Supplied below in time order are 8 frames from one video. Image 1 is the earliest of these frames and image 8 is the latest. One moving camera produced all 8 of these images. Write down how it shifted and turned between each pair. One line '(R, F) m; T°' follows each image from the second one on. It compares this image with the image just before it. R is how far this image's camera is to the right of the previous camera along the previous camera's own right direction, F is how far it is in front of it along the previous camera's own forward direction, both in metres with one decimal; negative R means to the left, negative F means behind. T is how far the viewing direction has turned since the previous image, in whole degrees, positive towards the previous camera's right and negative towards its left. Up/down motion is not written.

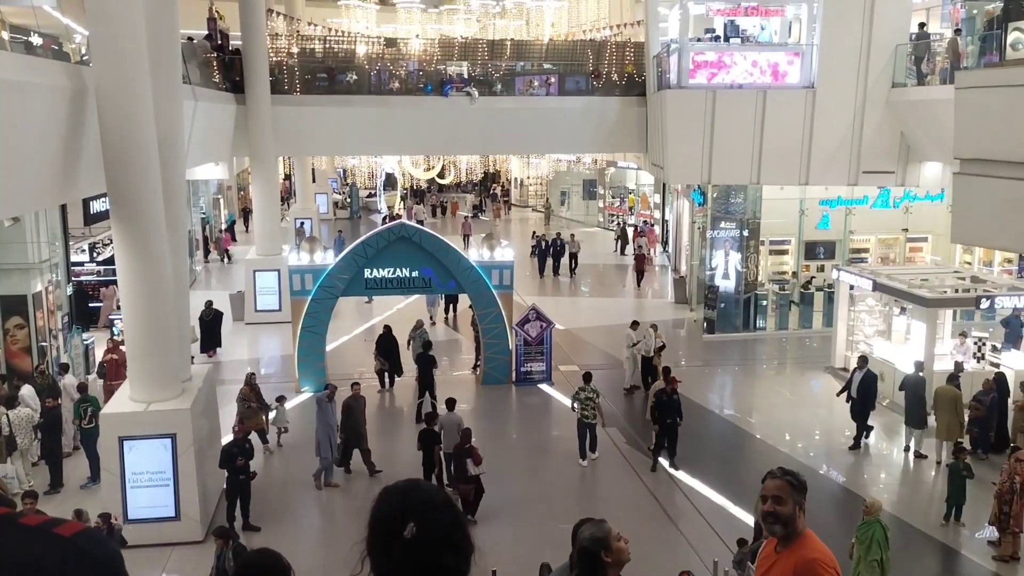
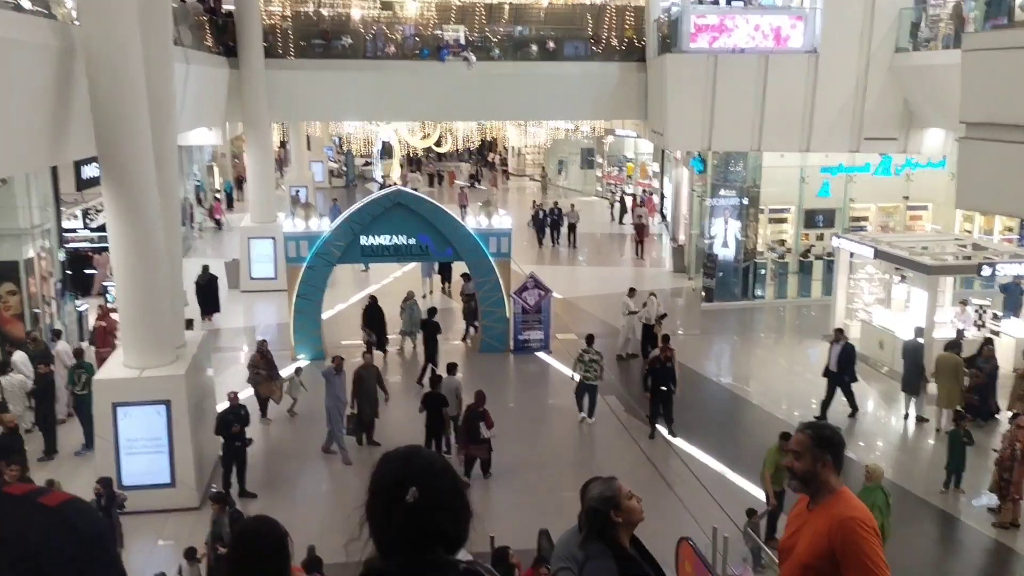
(0.0, +0.1) m; 0°
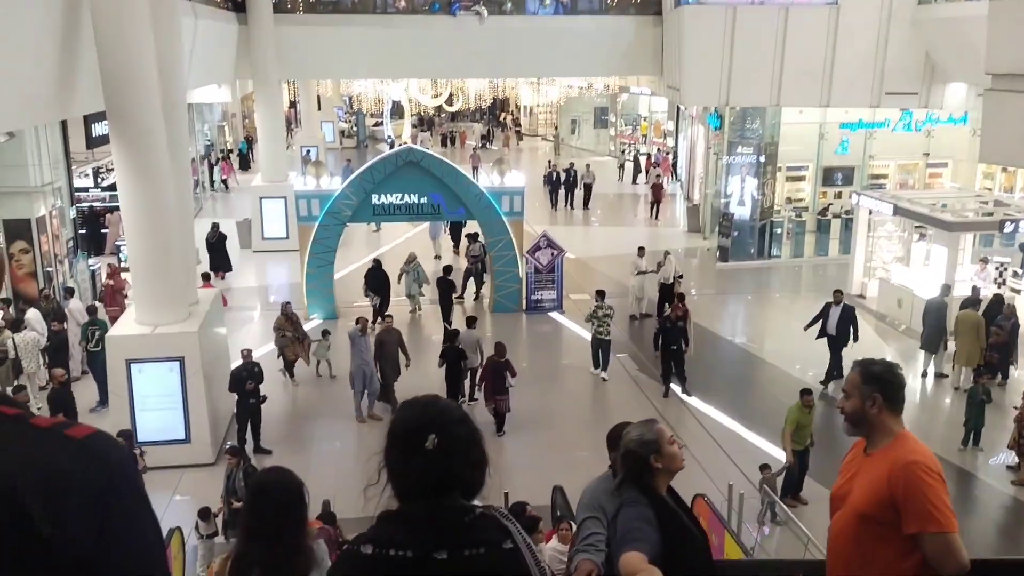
(0.0, +0.1) m; -1°
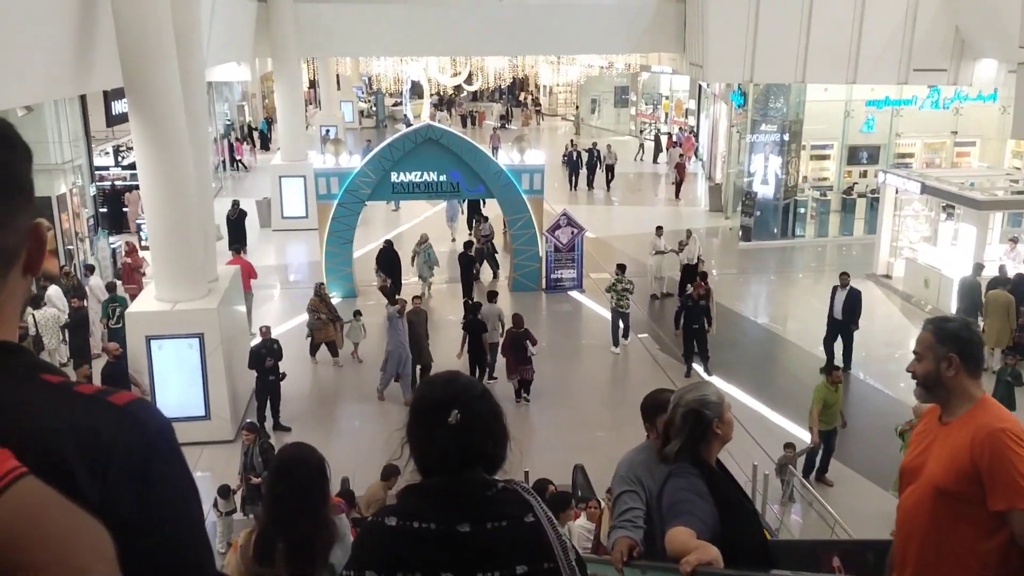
(0.0, +0.1) m; -1°
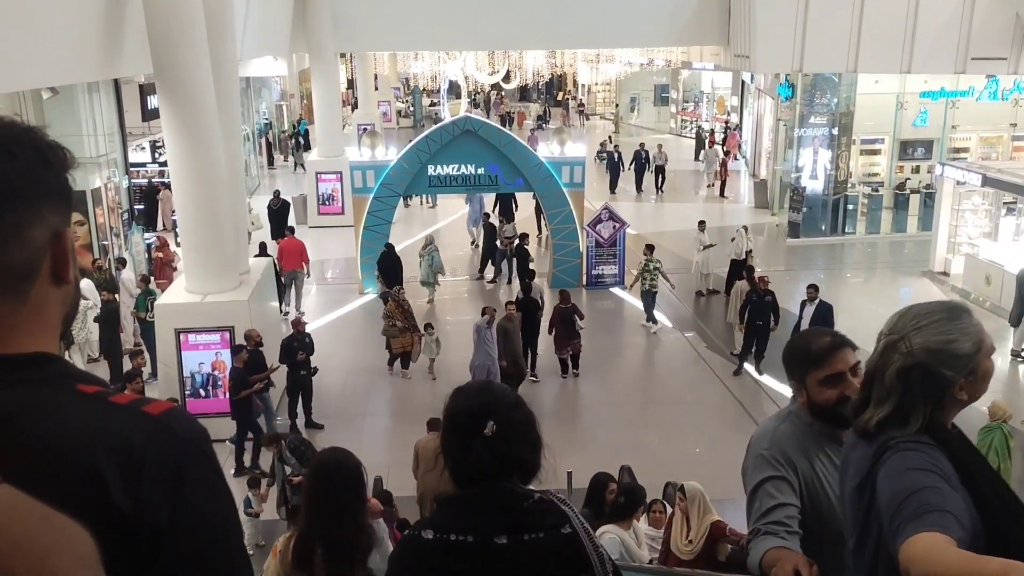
(0.0, +0.4) m; -2°
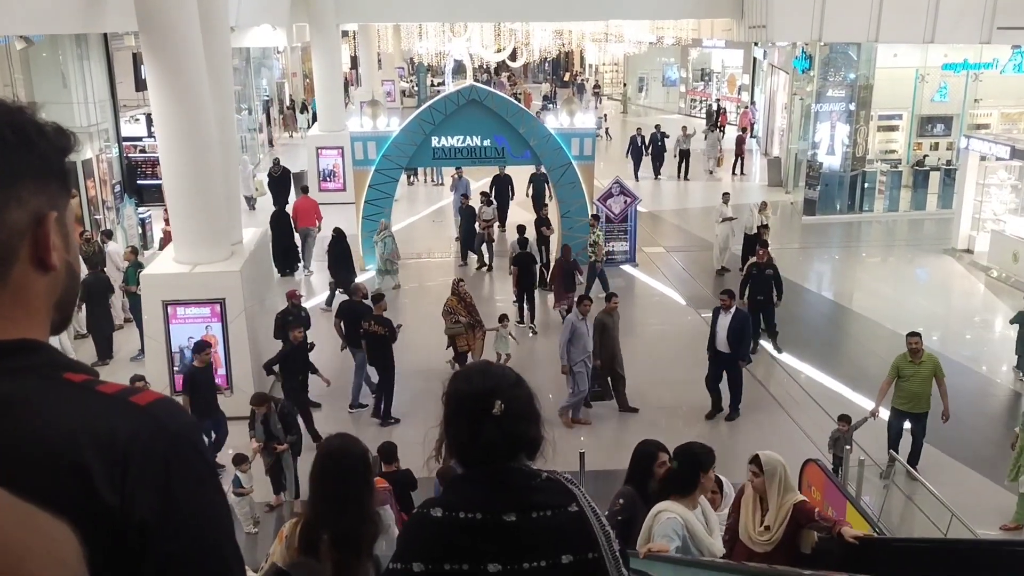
(0.0, +0.5) m; 0°
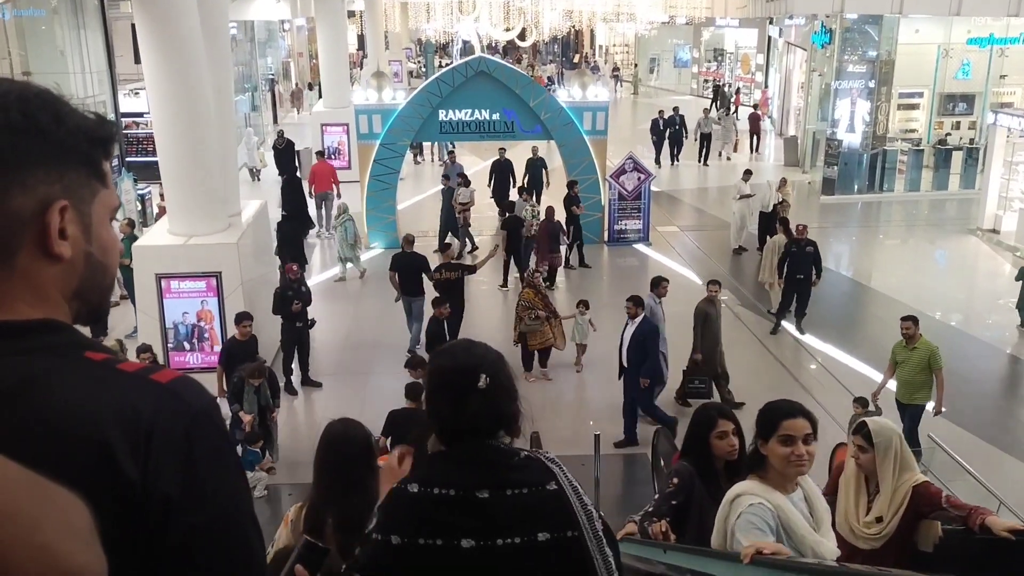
(0.0, +0.4) m; 0°
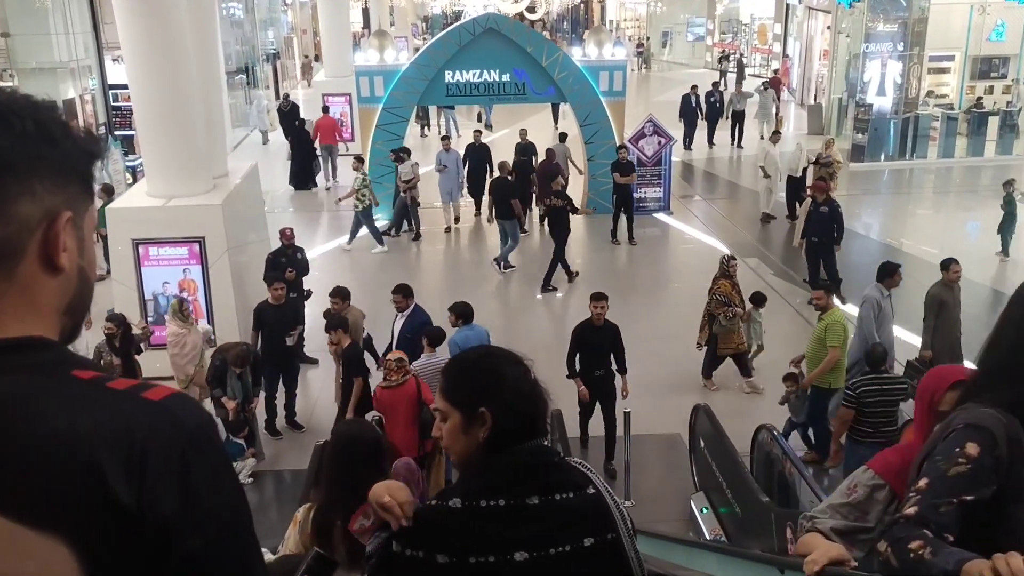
(0.0, +0.7) m; -1°
